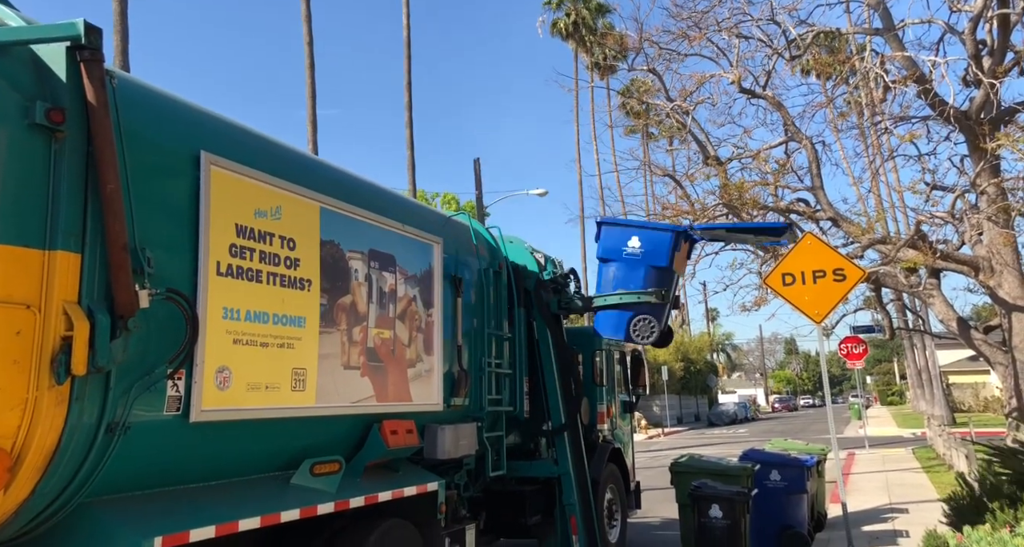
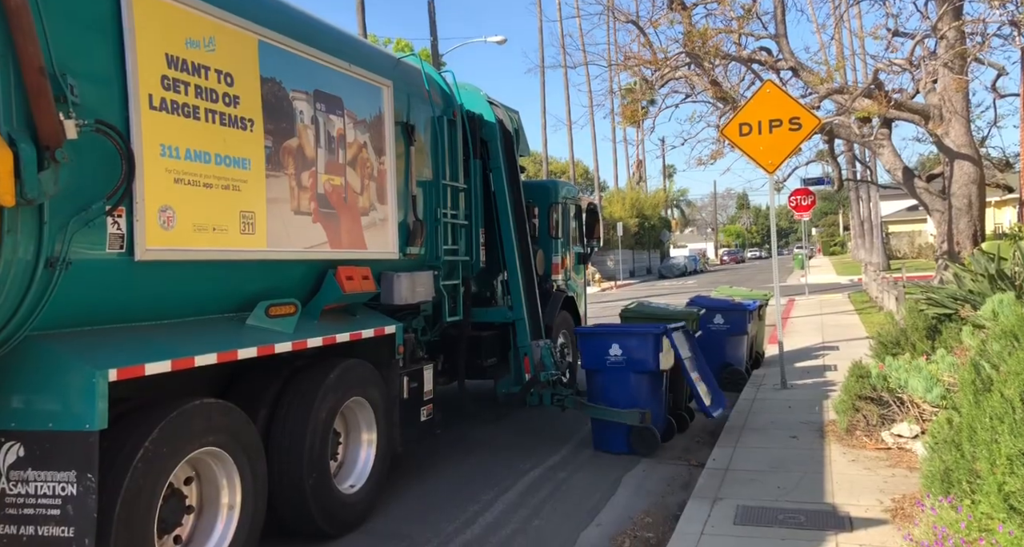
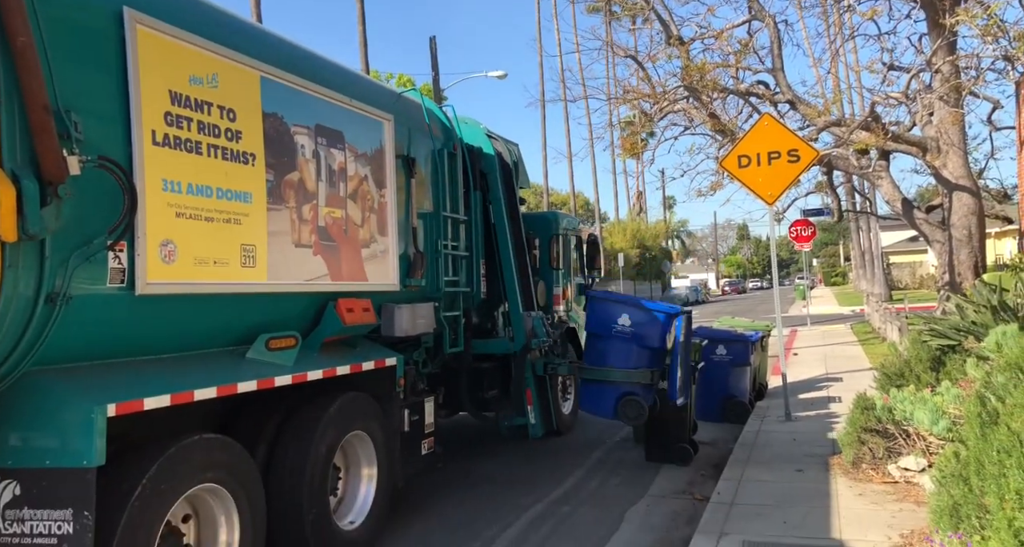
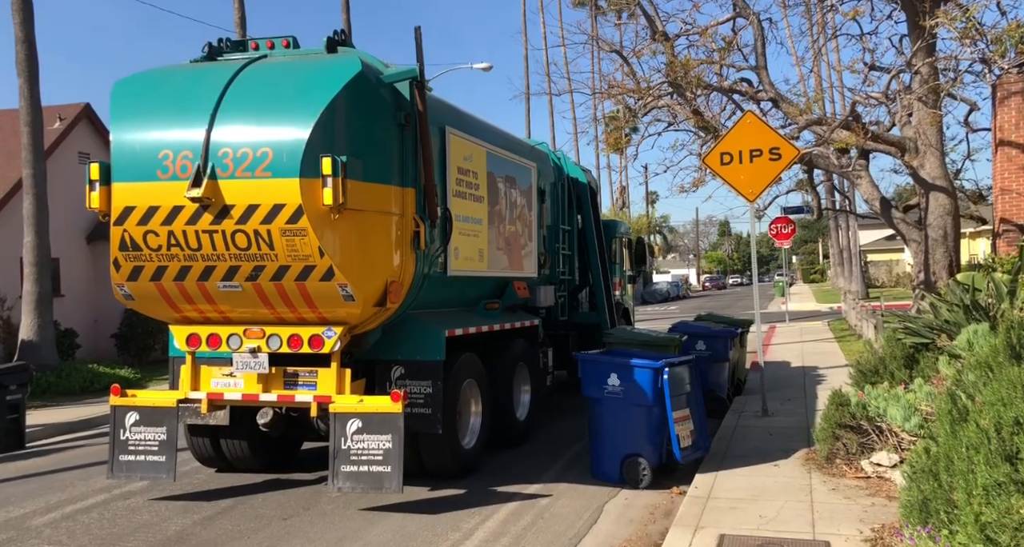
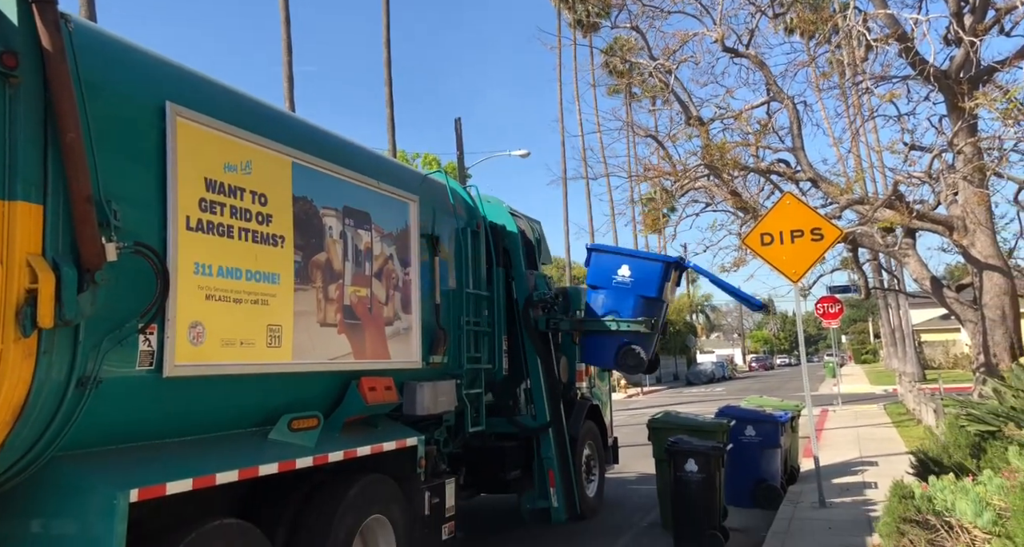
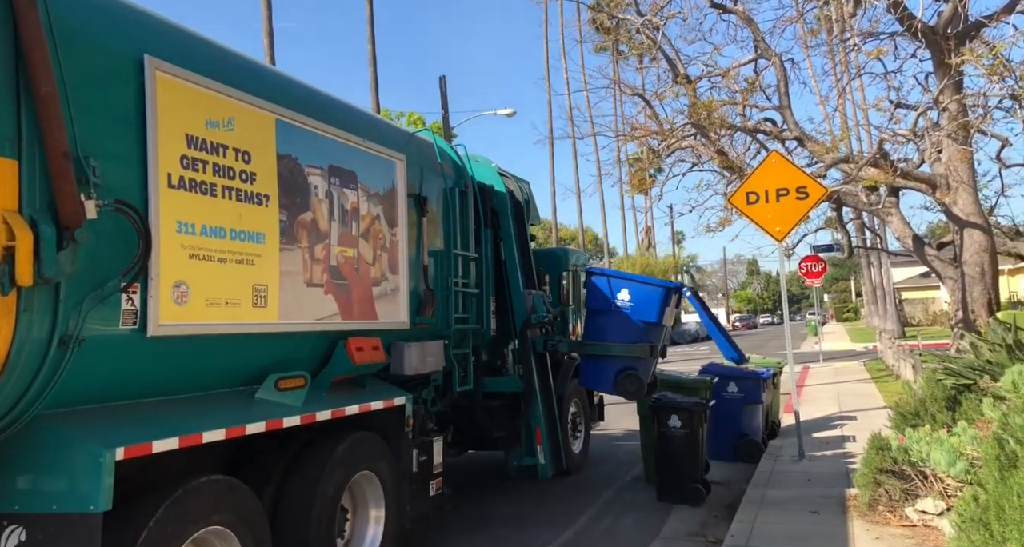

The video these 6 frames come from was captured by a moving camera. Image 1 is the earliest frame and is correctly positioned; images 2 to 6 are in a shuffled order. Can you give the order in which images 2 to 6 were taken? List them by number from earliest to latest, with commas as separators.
5, 6, 3, 2, 4
